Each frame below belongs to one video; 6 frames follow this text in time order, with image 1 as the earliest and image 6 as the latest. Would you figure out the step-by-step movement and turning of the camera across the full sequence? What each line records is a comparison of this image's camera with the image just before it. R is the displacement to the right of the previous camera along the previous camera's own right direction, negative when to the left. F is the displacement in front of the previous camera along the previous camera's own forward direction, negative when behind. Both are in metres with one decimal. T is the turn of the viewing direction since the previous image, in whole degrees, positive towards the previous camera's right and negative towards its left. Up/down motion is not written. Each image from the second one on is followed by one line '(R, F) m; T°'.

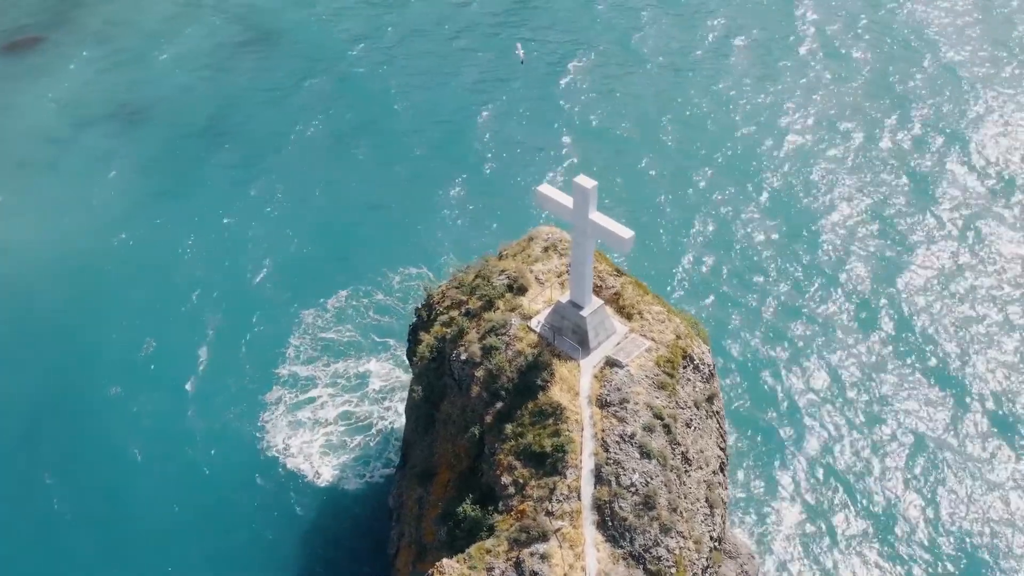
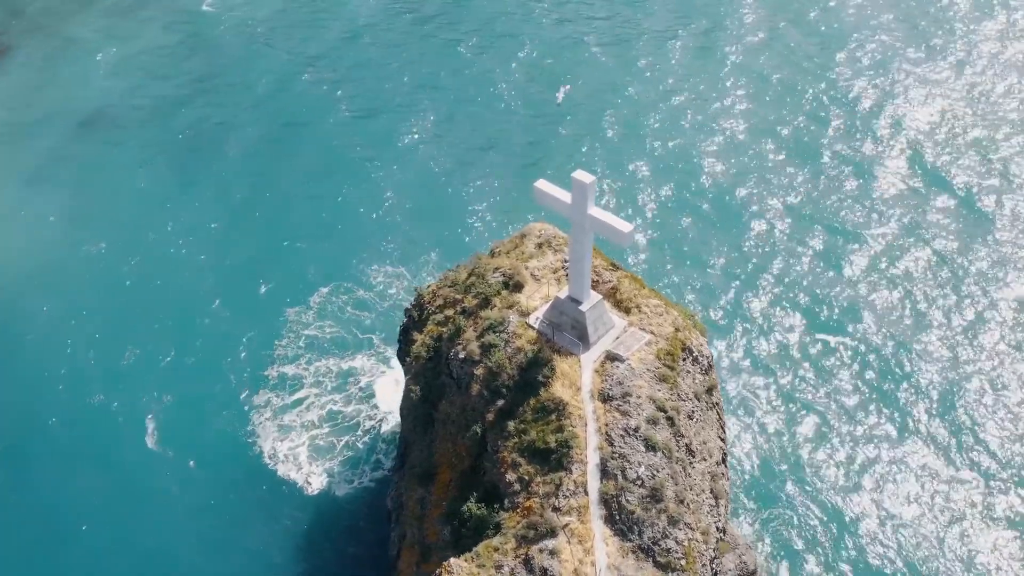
(-0.9, +0.1) m; +1°
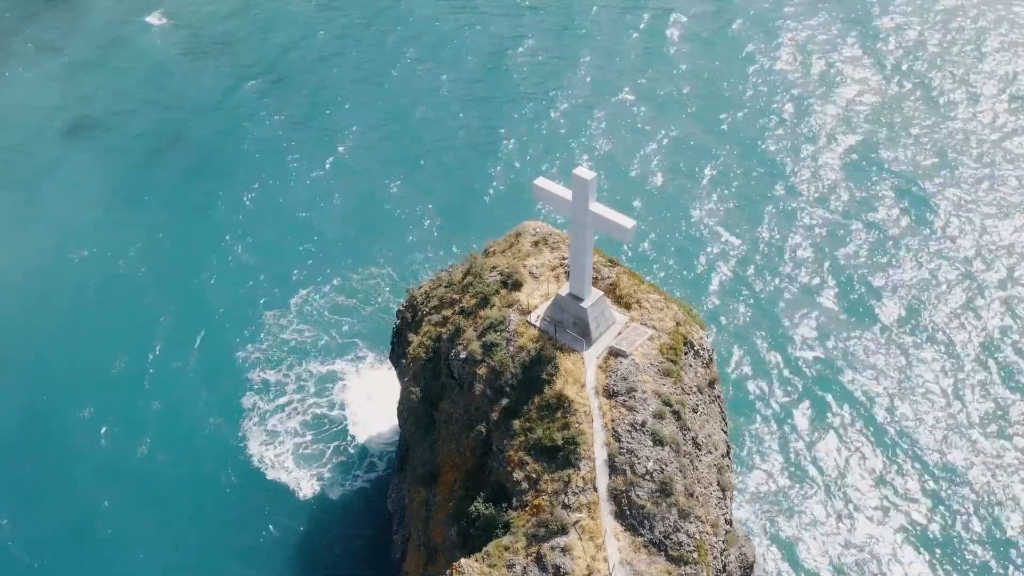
(-0.9, +0.1) m; +1°
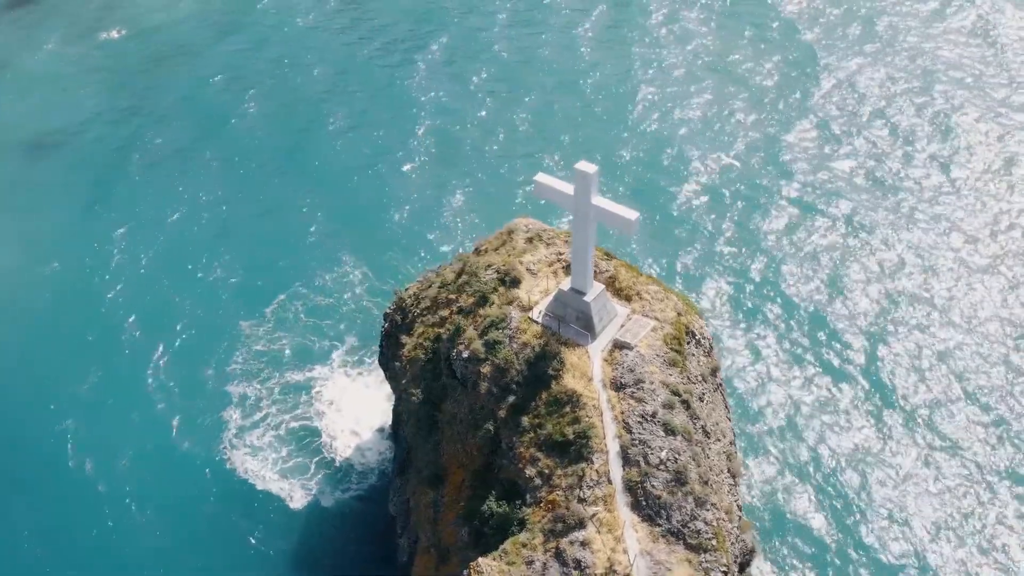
(-1.5, +0.1) m; +2°
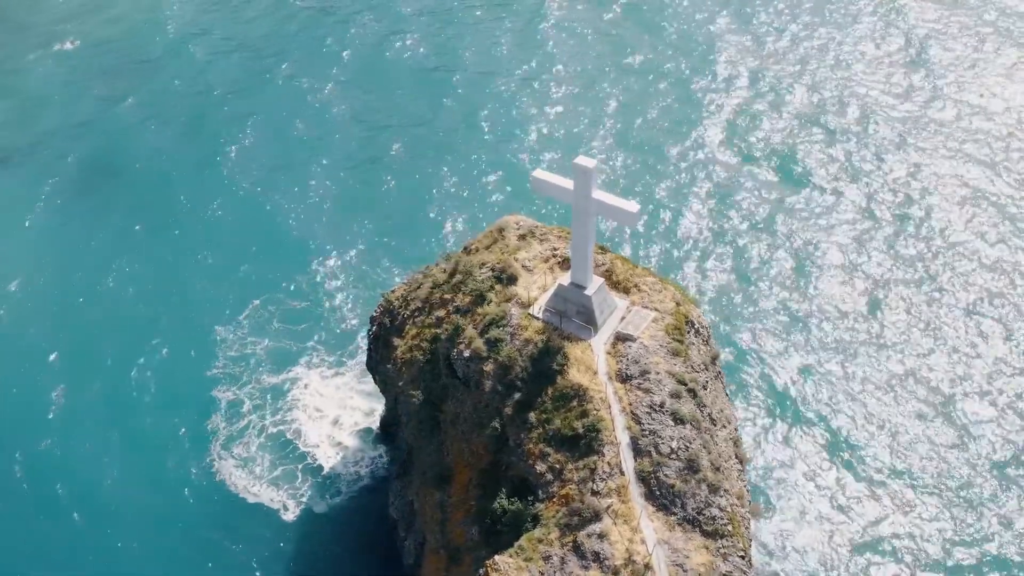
(-1.5, 0.0) m; +2°
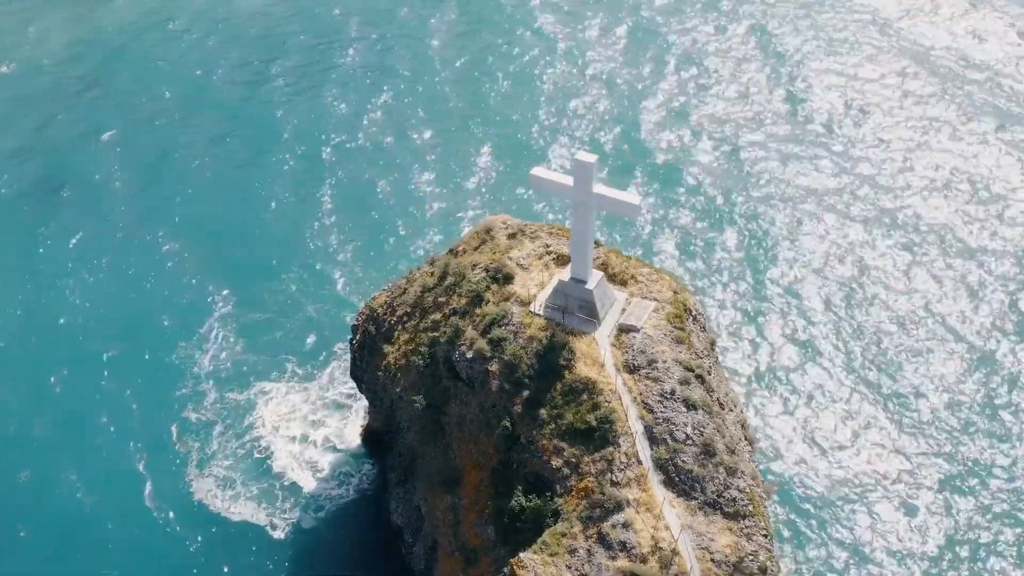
(-2.2, -0.1) m; +3°
